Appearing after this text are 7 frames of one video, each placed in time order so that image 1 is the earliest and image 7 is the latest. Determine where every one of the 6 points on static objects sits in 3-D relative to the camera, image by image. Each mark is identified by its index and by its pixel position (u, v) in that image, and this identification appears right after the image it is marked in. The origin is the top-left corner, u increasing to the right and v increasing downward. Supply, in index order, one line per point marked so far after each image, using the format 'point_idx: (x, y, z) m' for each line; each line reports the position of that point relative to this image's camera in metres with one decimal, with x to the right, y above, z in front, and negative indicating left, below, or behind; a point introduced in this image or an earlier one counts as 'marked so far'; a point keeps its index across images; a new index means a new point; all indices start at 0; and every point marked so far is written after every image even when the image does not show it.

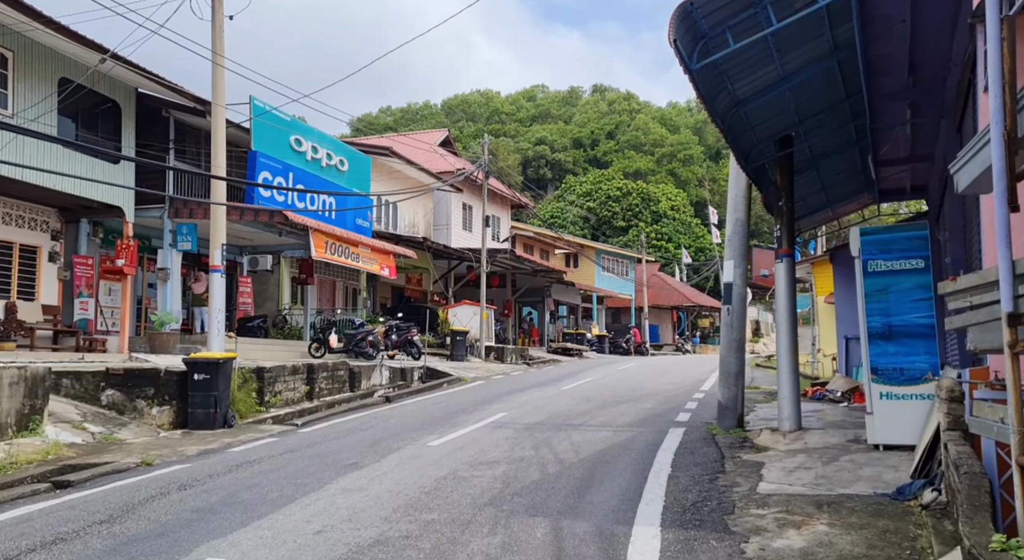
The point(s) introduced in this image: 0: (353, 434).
0: (-2.1, -2.0, +10.1) m
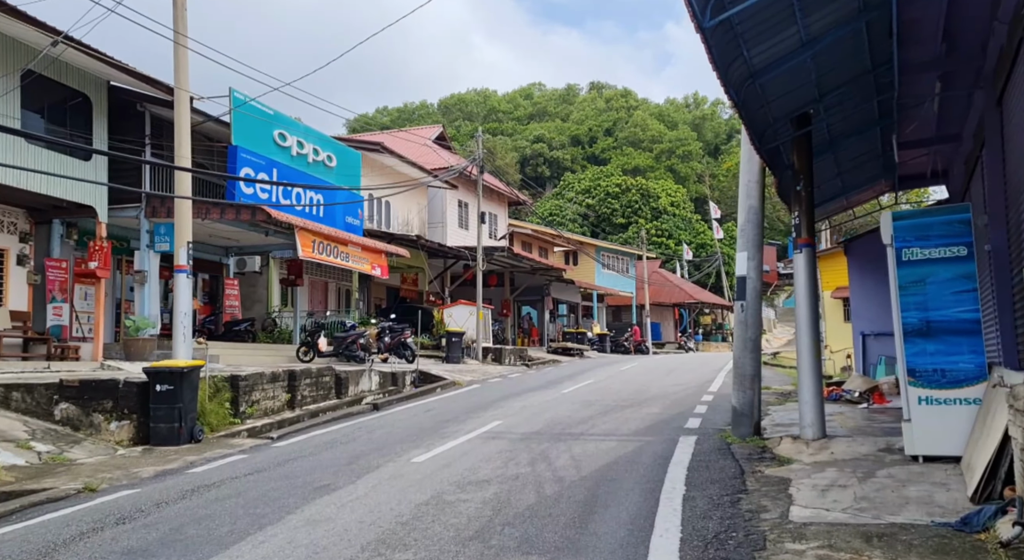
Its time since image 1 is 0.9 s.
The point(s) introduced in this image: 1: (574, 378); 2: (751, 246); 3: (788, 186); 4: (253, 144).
0: (-2.1, -2.0, +9.2) m
1: (+1.6, -2.5, +19.8) m
2: (+2.9, +0.4, +9.5) m
3: (+3.8, +1.3, +10.7) m
4: (-6.3, +3.3, +18.5) m
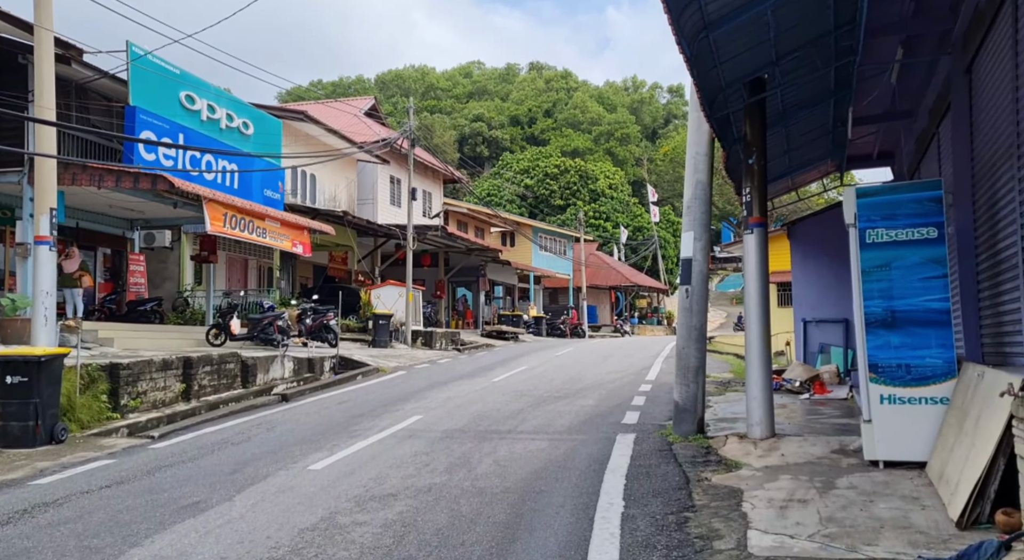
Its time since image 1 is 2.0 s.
0: (-3.0, -1.8, +7.9) m
1: (-0.1, -2.1, +18.9) m
2: (+2.1, +0.6, +8.6) m
3: (+2.9, +1.5, +9.9) m
4: (-7.9, +3.8, +16.7) m
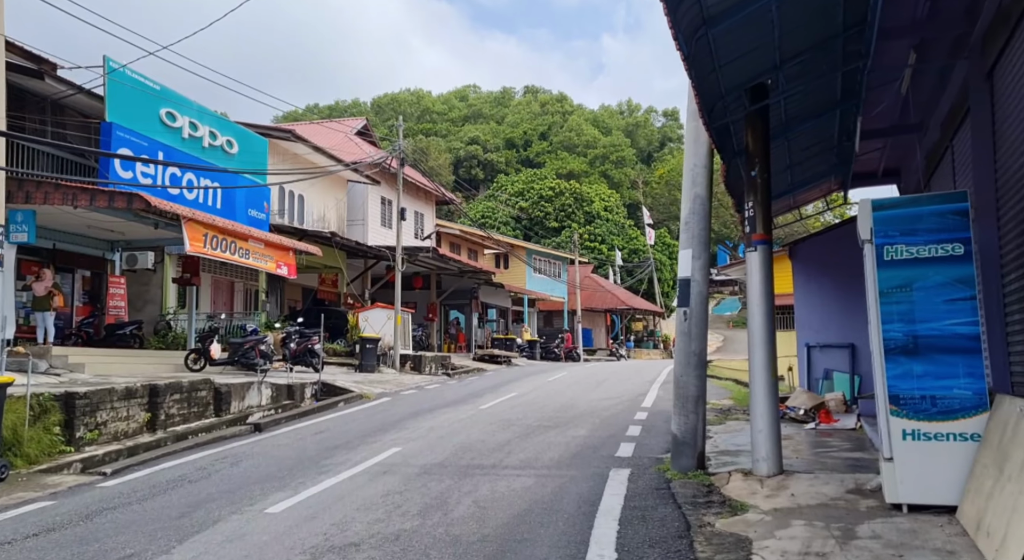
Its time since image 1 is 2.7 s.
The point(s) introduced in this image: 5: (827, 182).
0: (-3.2, -2.0, +7.2) m
1: (-0.3, -2.6, +18.1) m
2: (+1.9, +0.4, +8.0) m
3: (+2.7, +1.3, +9.3) m
4: (-8.1, +3.4, +16.2) m
5: (+5.1, +1.6, +12.5) m
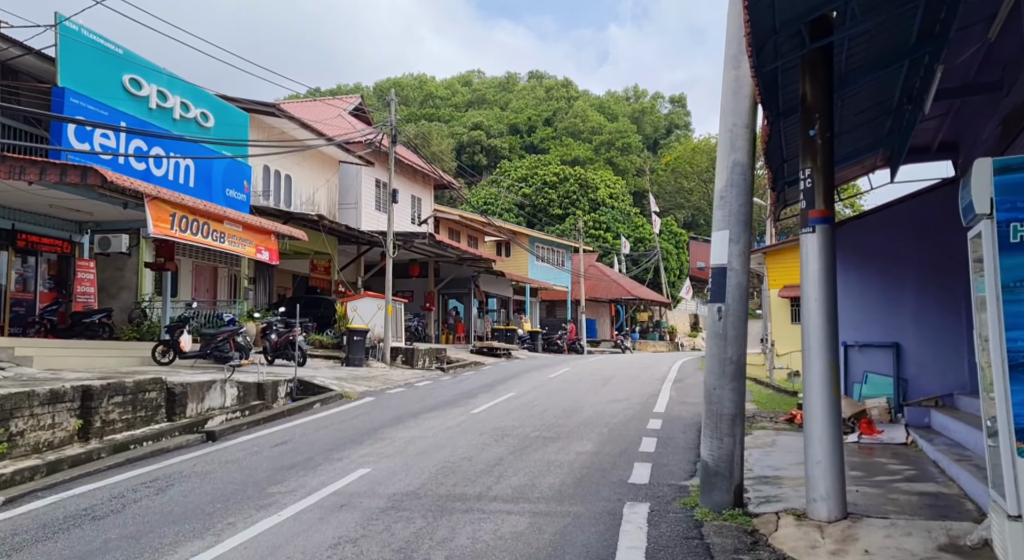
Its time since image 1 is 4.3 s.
0: (-3.3, -1.8, +5.7) m
1: (-0.4, -2.3, +16.6) m
2: (+1.8, +0.5, +6.4) m
3: (+2.7, +1.4, +7.6) m
4: (-8.1, +3.7, +14.5) m
5: (+5.1, +1.7, +10.8) m
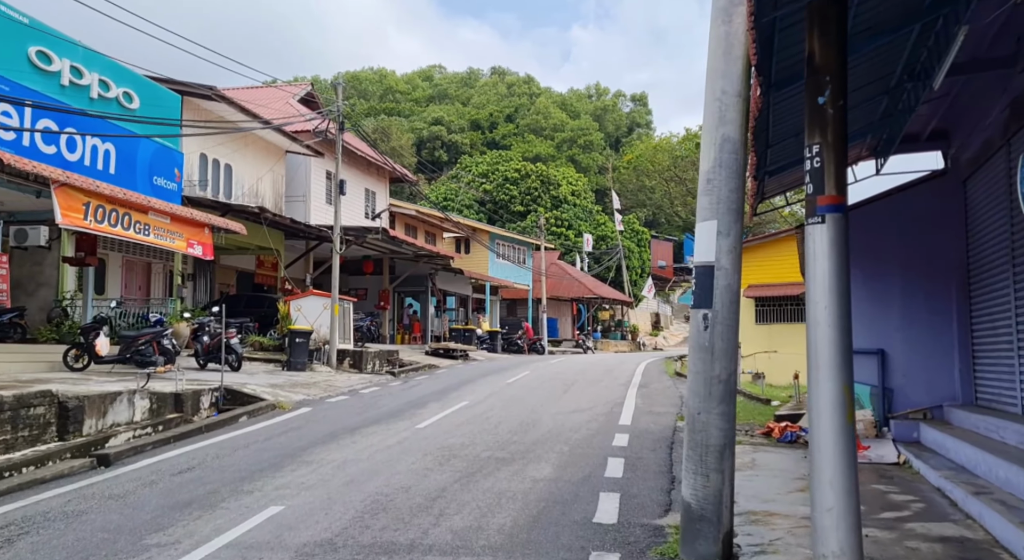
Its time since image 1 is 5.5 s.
0: (-3.6, -1.8, +4.2) m
1: (-1.3, -2.3, +15.3) m
2: (+1.4, +0.5, +5.2) m
3: (+2.2, +1.4, +6.5) m
4: (-8.8, +3.7, +12.9) m
5: (+4.5, +1.7, +9.8) m
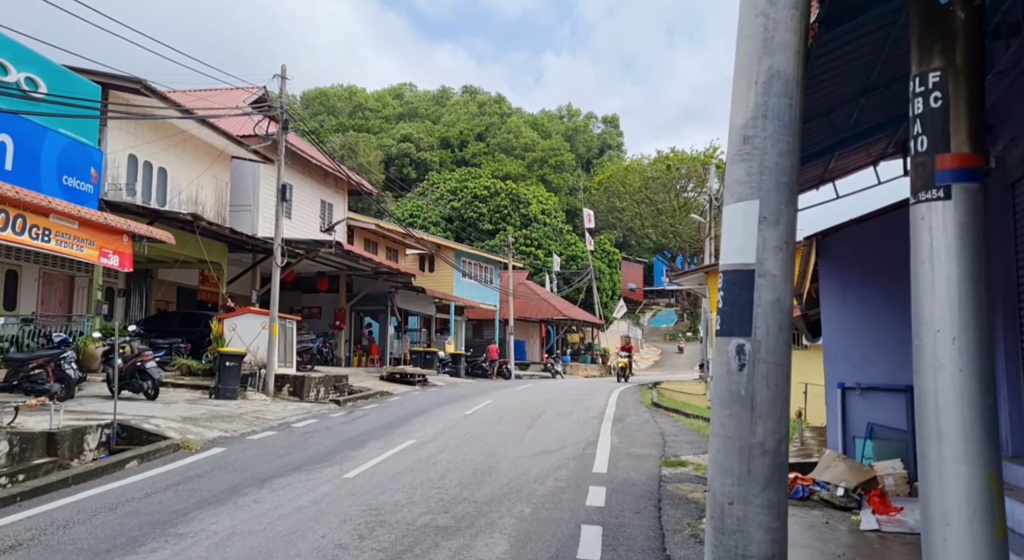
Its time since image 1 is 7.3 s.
0: (-3.9, -1.8, +2.1) m
1: (-2.1, -2.6, +13.2) m
2: (+1.1, +0.4, +3.3) m
3: (+1.8, +1.3, +4.7) m
4: (-9.4, +3.6, +10.7) m
5: (+4.0, +1.5, +8.1) m
